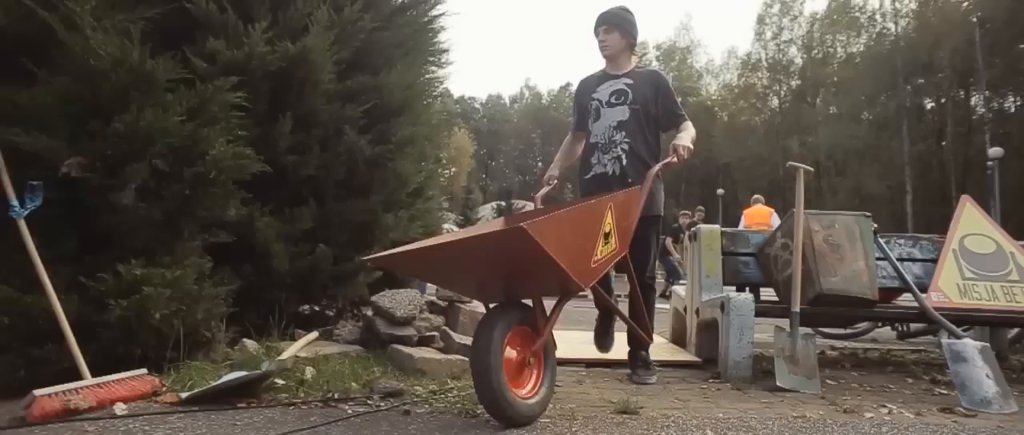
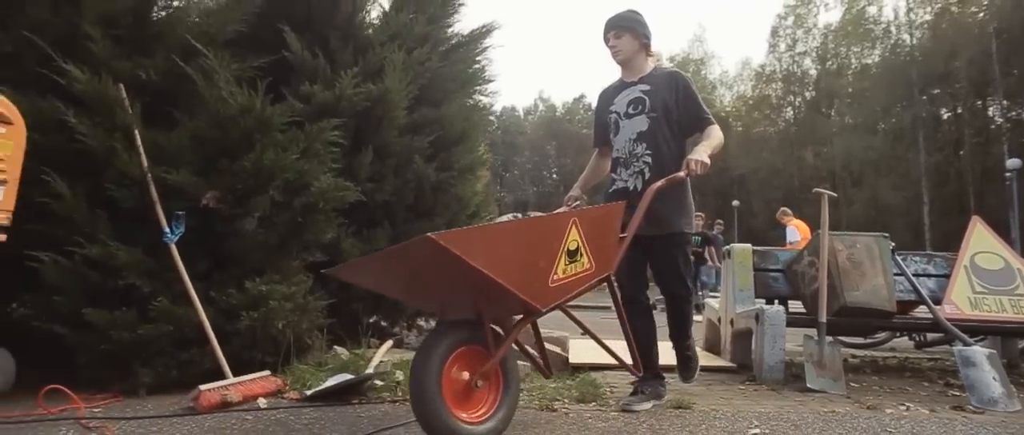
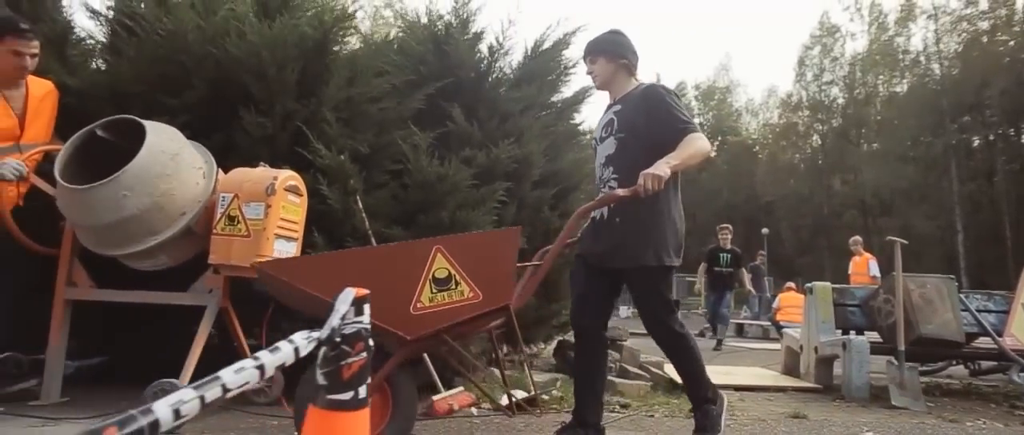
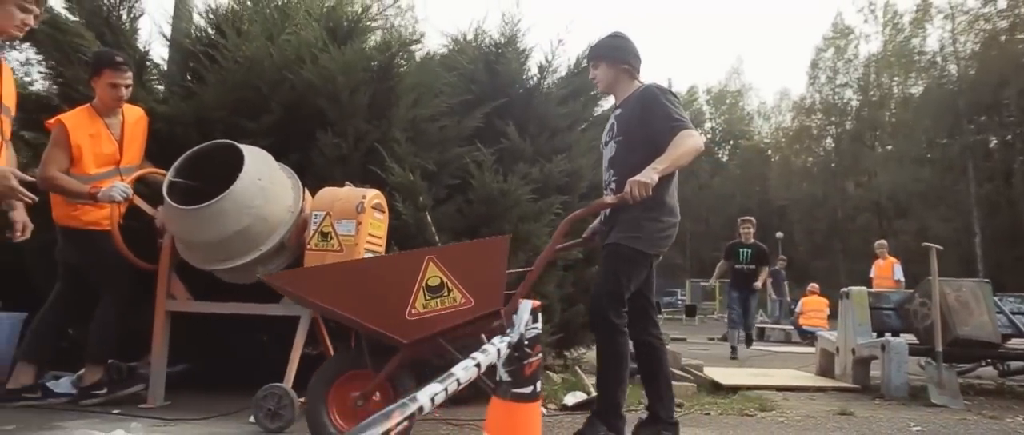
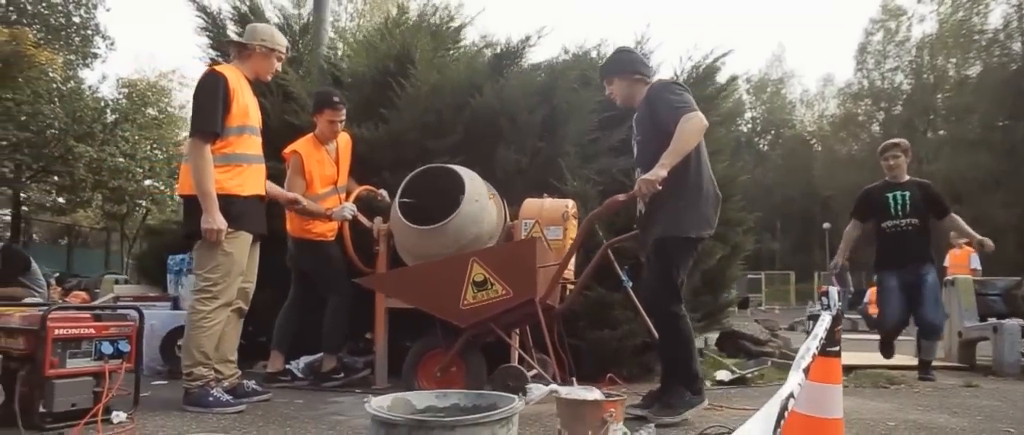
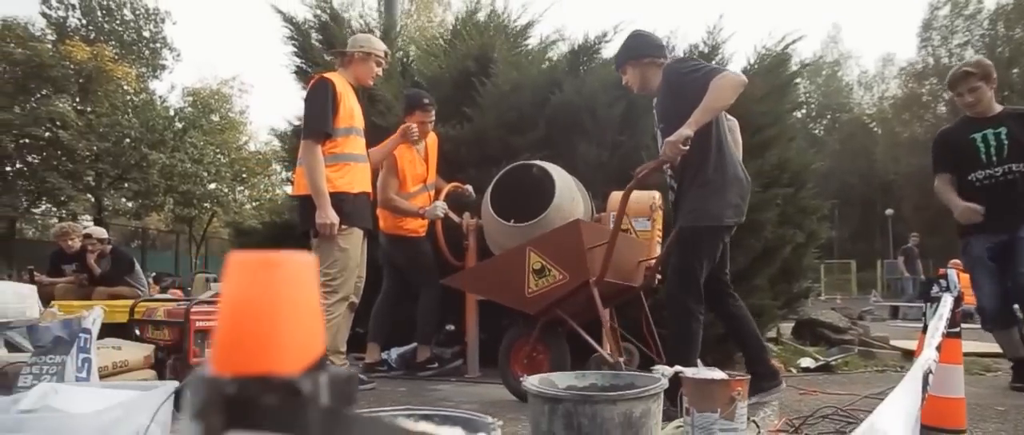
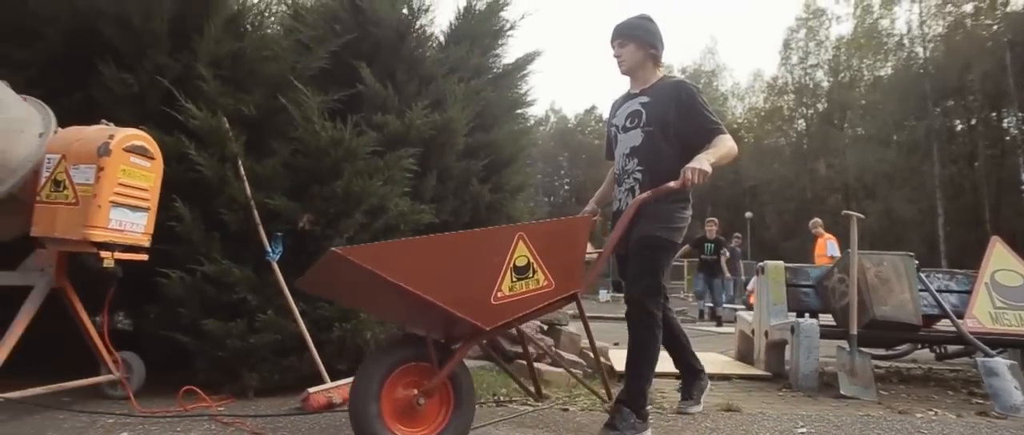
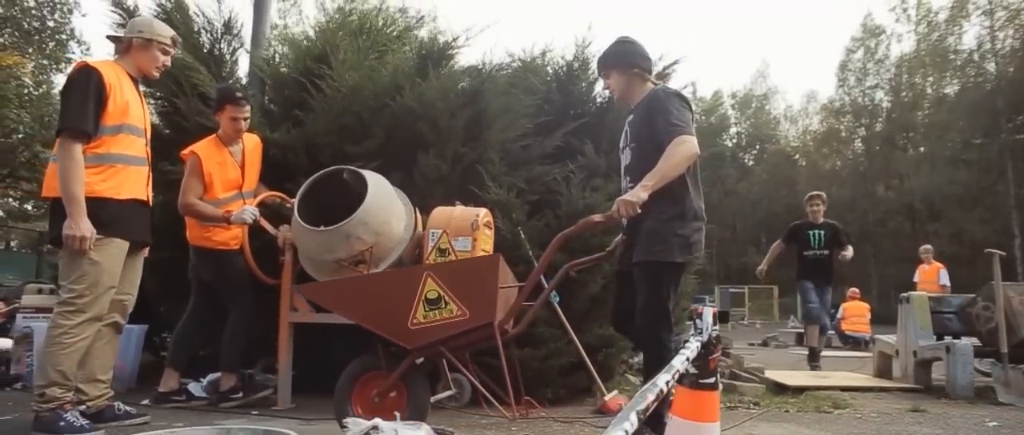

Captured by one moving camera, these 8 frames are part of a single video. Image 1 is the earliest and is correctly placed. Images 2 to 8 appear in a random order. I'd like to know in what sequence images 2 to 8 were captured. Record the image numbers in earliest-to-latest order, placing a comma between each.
2, 7, 3, 4, 8, 5, 6
